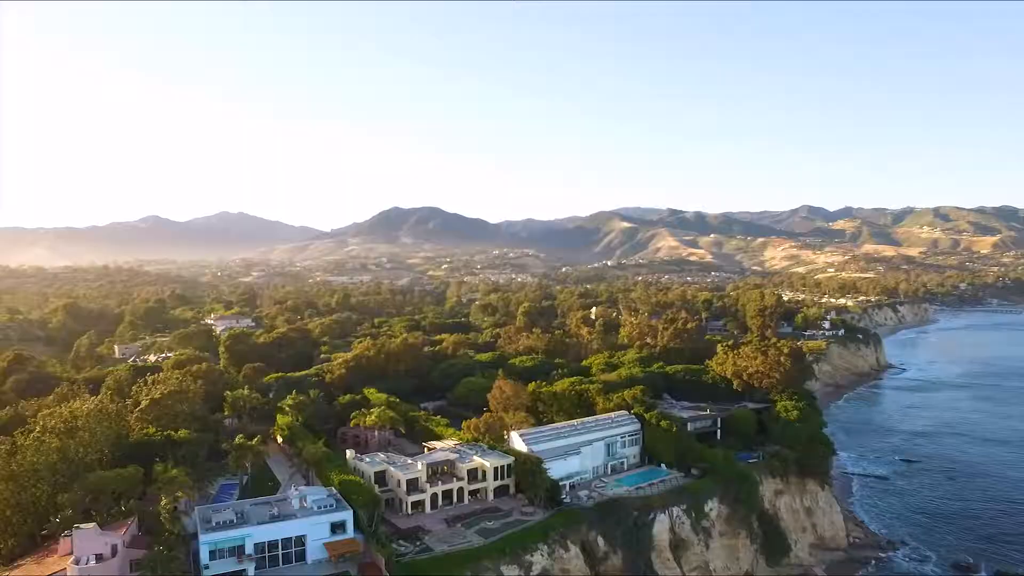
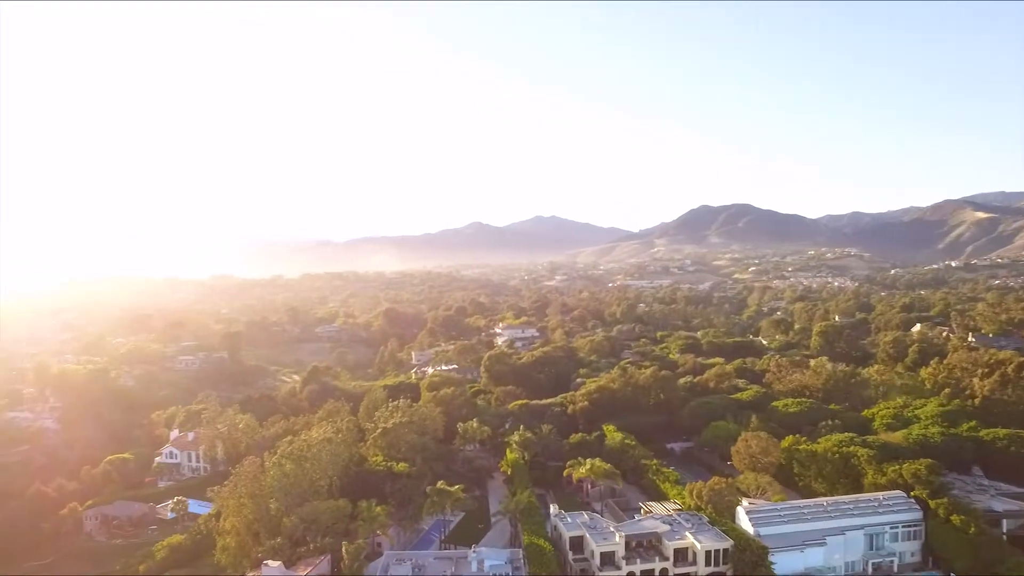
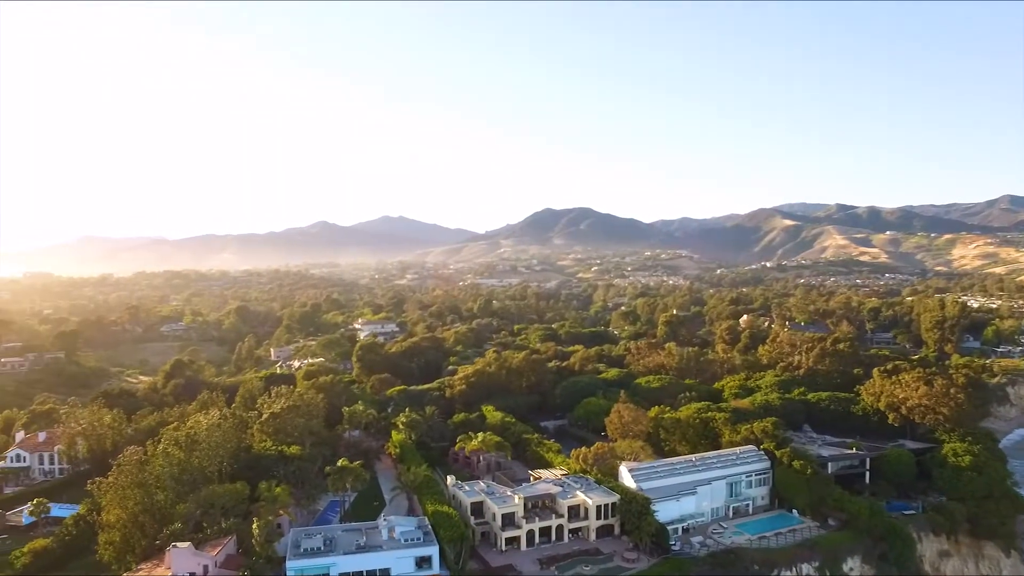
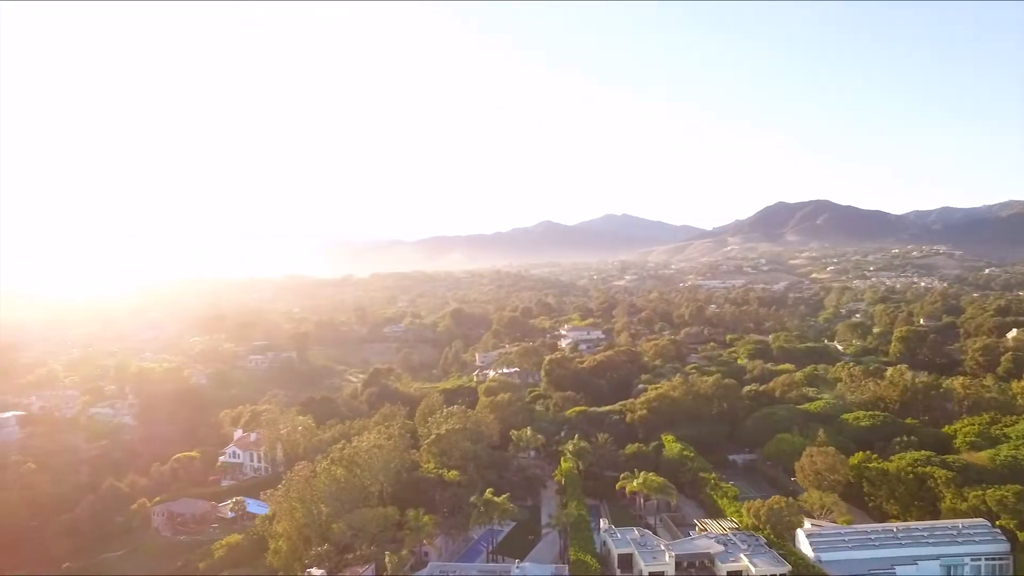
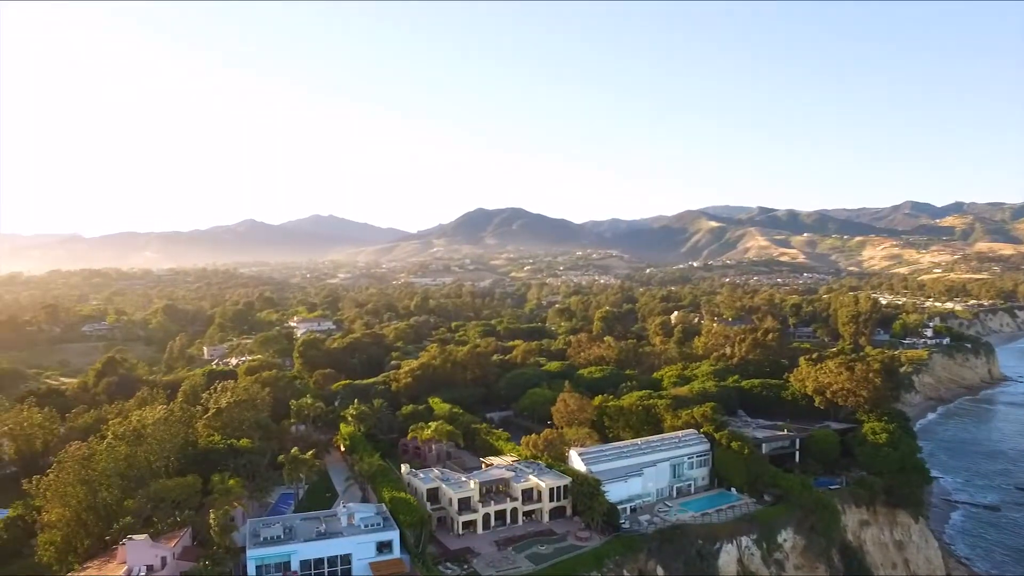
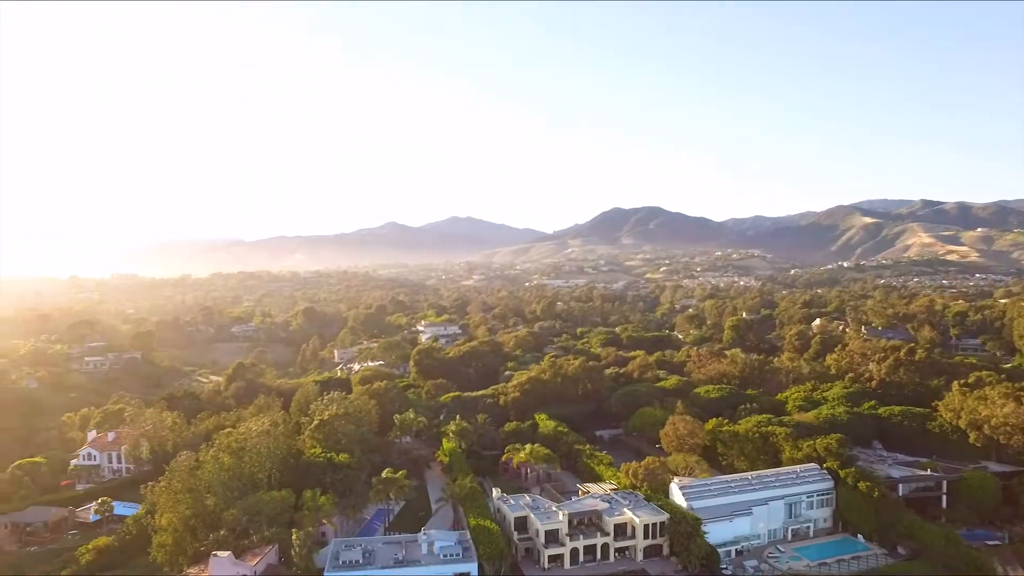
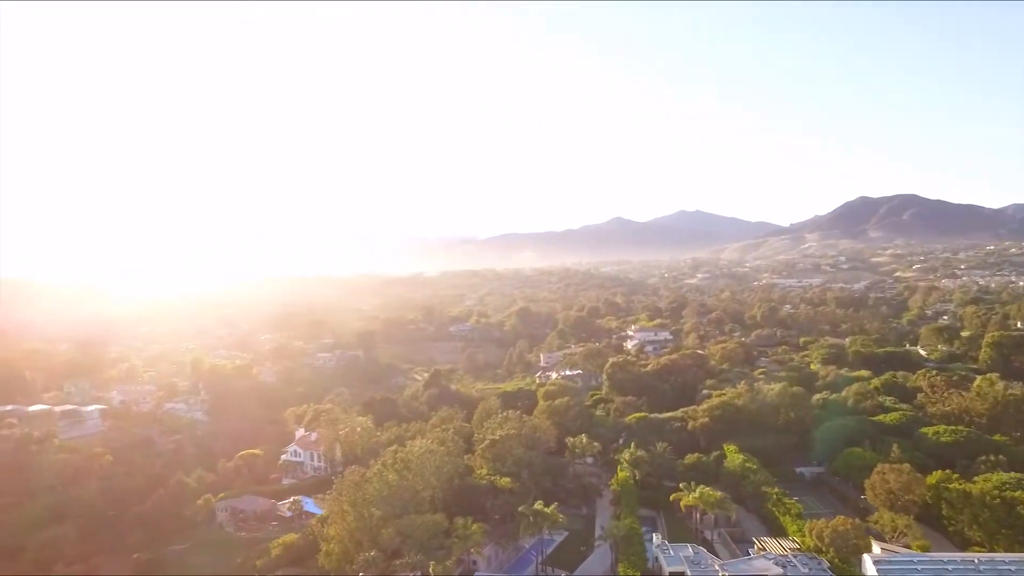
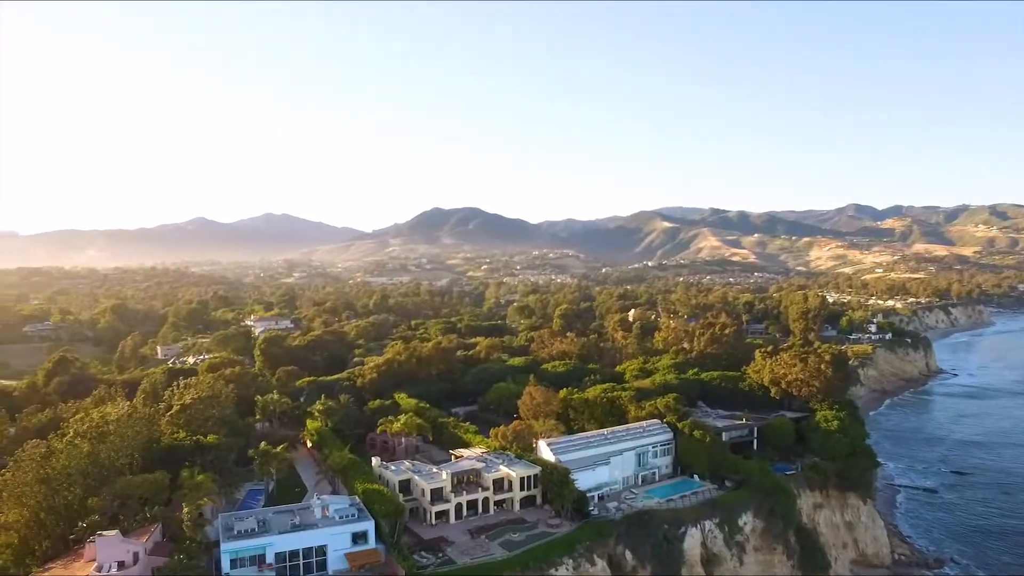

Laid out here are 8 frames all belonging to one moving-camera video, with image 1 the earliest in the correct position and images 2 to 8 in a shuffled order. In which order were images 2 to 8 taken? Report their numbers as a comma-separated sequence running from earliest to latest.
8, 5, 3, 6, 2, 4, 7
